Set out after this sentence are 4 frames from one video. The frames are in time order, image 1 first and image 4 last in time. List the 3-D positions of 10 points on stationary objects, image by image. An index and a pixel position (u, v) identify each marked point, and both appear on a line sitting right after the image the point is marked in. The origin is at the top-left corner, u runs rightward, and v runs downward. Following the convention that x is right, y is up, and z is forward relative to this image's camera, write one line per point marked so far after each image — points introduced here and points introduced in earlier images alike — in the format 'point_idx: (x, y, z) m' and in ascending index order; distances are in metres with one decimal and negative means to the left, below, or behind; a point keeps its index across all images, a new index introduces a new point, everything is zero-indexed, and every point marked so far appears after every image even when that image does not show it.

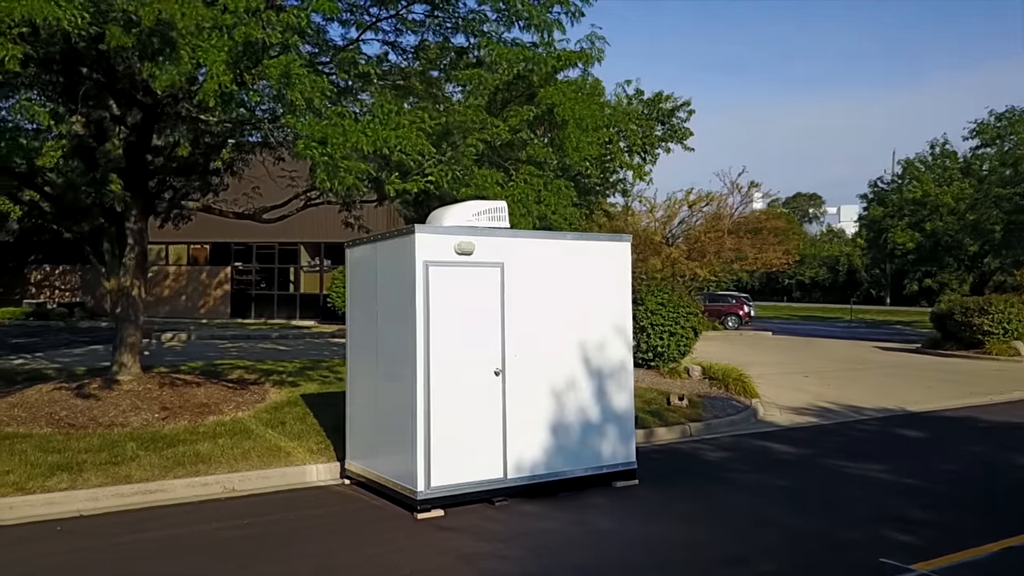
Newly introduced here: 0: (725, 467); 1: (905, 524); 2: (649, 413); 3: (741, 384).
0: (+3.4, -2.6, +12.8) m
1: (+4.5, -2.7, +9.9) m
2: (+2.6, -2.2, +15.4) m
3: (+4.6, -1.9, +17.2) m
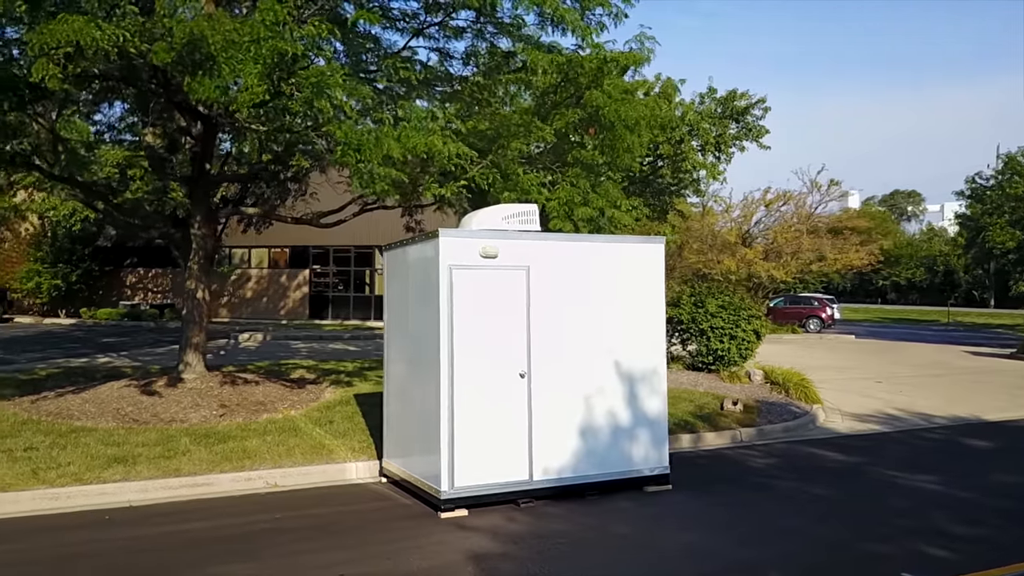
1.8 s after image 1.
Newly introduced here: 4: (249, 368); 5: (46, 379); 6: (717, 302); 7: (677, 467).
0: (+3.9, -2.7, +12.5) m
1: (+4.7, -2.7, +9.5) m
2: (+3.4, -2.3, +15.2) m
3: (+5.6, -1.9, +16.7) m
4: (-5.9, -1.8, +19.3) m
5: (-9.3, -1.8, +17.4) m
6: (+4.3, -0.3, +17.7) m
7: (+2.5, -2.6, +12.8) m
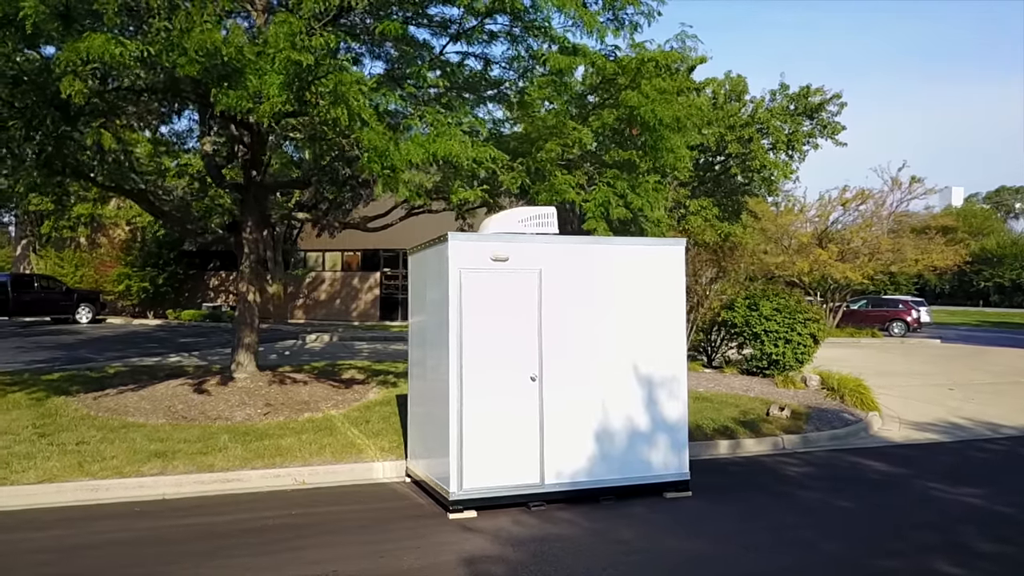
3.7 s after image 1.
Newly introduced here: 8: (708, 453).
0: (+4.1, -2.7, +12.1) m
1: (+4.6, -2.8, +9.0) m
2: (+3.9, -2.3, +14.8) m
3: (+6.3, -2.0, +16.1) m
4: (-4.8, -1.8, +19.9) m
5: (-8.4, -1.9, +18.4) m
6: (+5.1, -0.3, +17.2) m
7: (+2.9, -2.7, +12.5) m
8: (+3.0, -2.6, +13.5) m
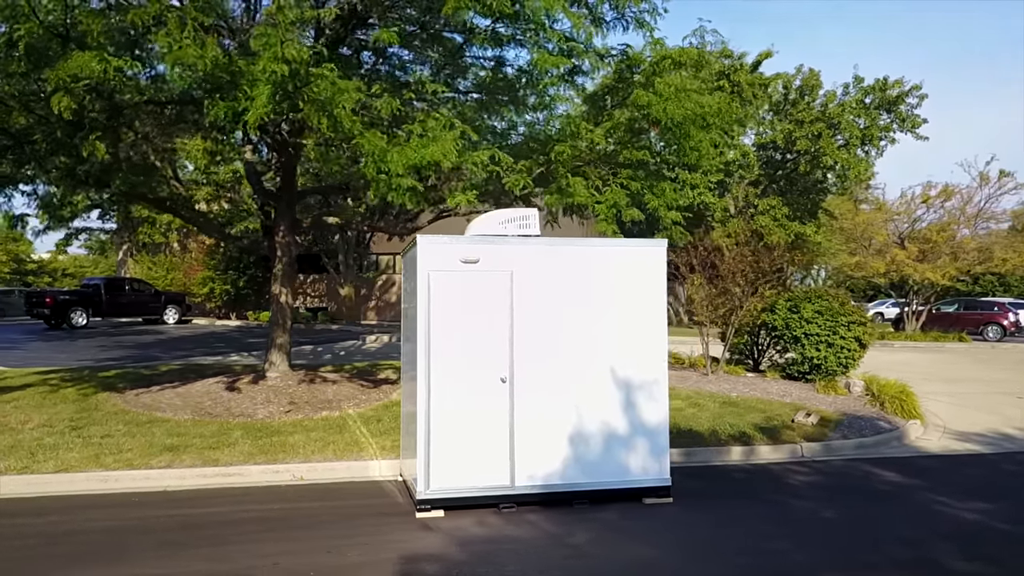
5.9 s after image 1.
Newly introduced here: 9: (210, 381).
0: (+3.8, -2.7, +11.6) m
1: (+3.9, -2.8, +8.4) m
2: (+4.0, -2.3, +14.3) m
3: (+6.5, -2.0, +15.2) m
4: (-4.0, -1.9, +20.5) m
5: (-7.8, -1.9, +19.5) m
6: (+5.4, -0.4, +16.5) m
7: (+2.6, -2.7, +12.2) m
8: (+2.9, -2.6, +13.1) m
9: (-6.4, -1.9, +18.4) m
